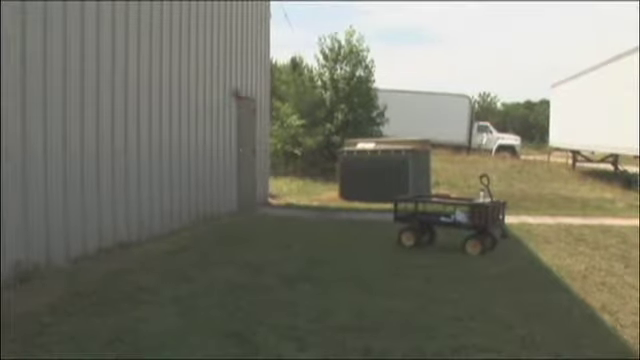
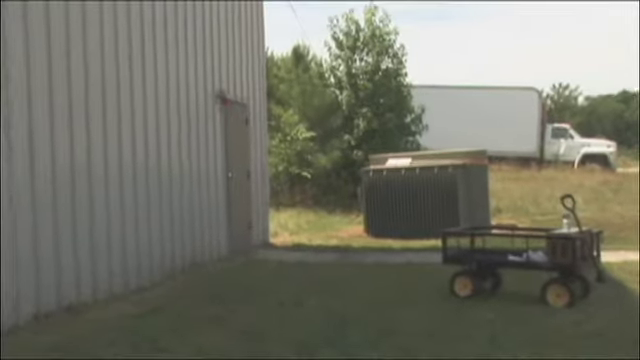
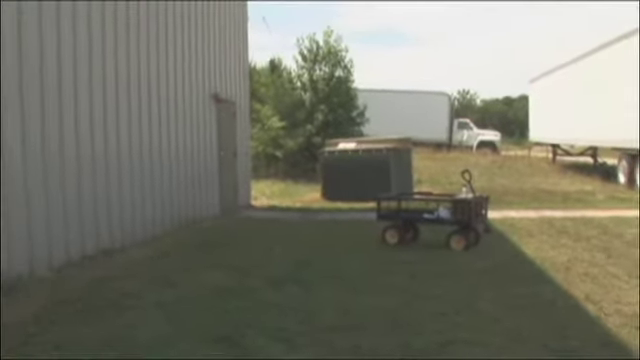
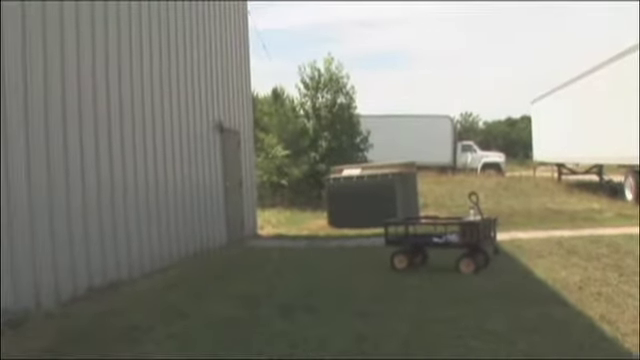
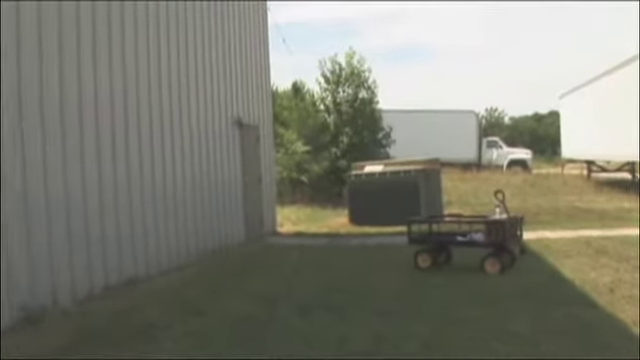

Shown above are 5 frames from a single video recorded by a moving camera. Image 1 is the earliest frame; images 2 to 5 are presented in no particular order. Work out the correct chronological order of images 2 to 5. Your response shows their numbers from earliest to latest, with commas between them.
3, 4, 5, 2
